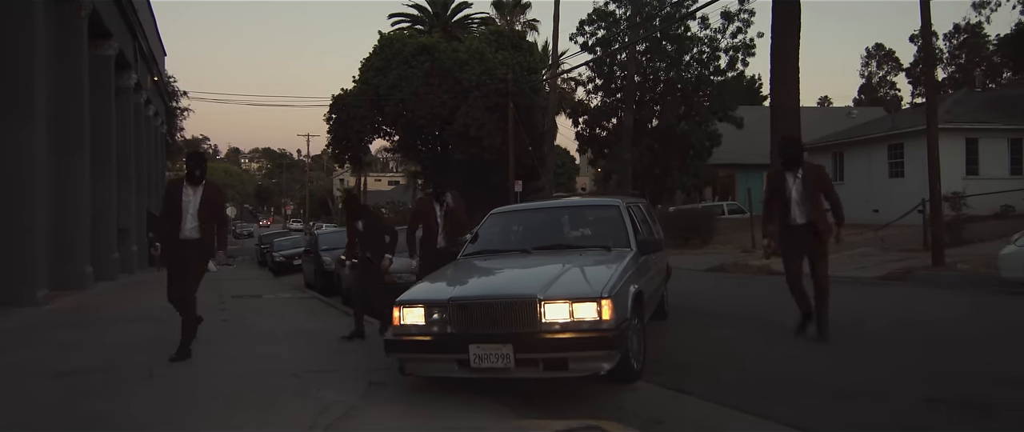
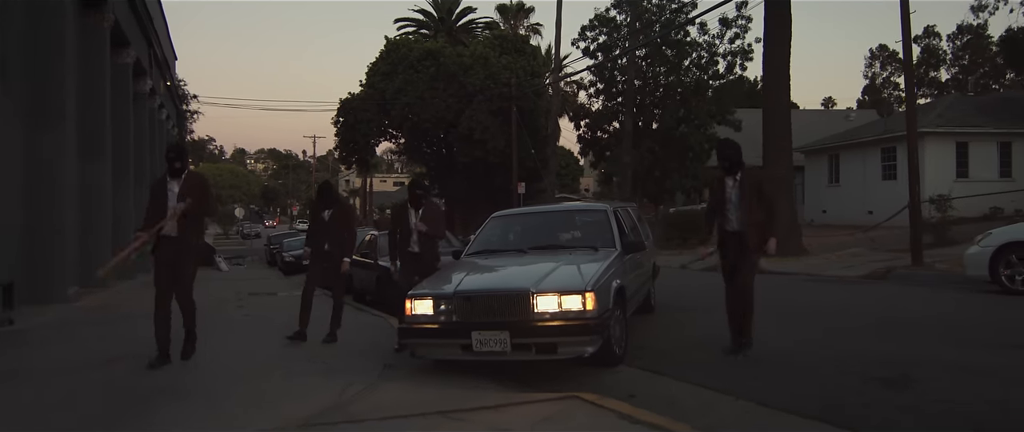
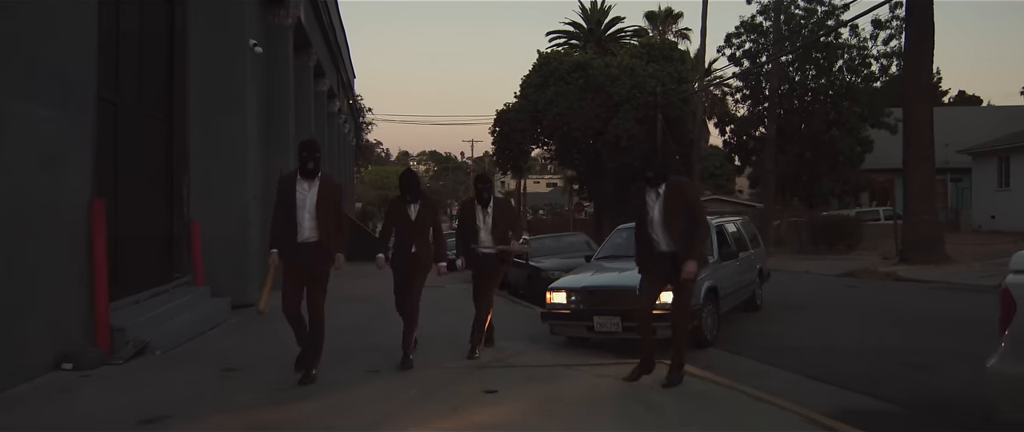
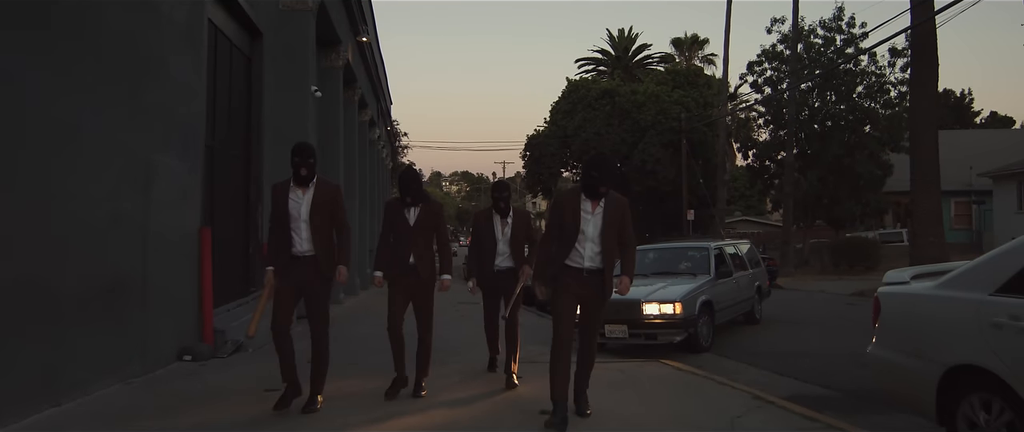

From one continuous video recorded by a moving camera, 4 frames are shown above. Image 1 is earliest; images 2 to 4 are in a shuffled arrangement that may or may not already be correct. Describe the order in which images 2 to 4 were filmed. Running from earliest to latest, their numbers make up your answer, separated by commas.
2, 3, 4
